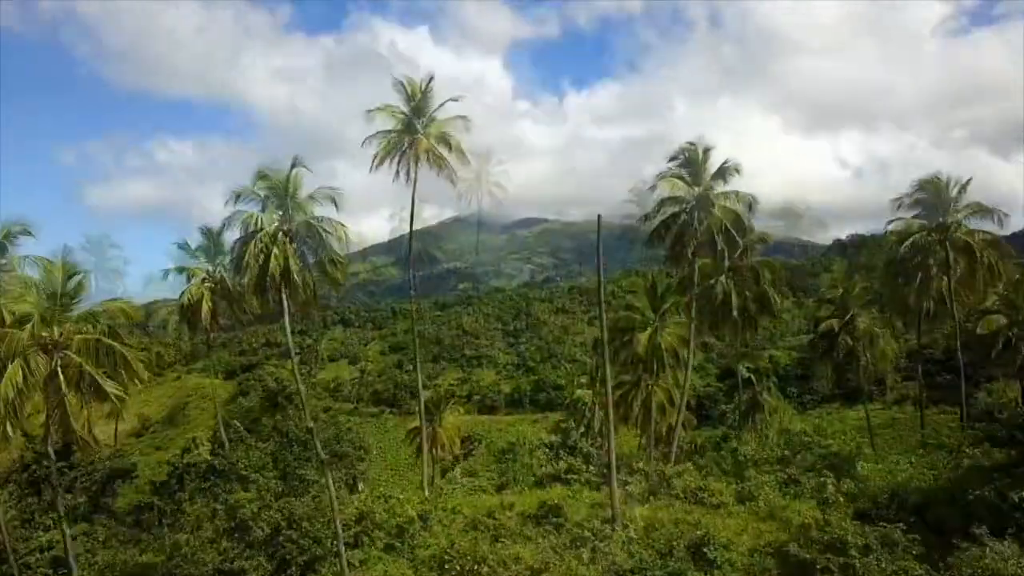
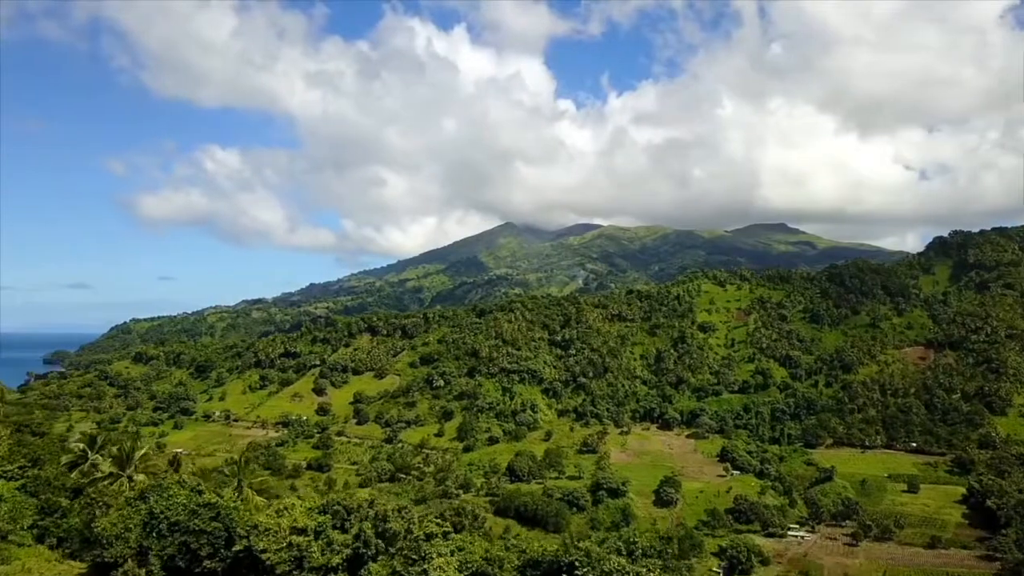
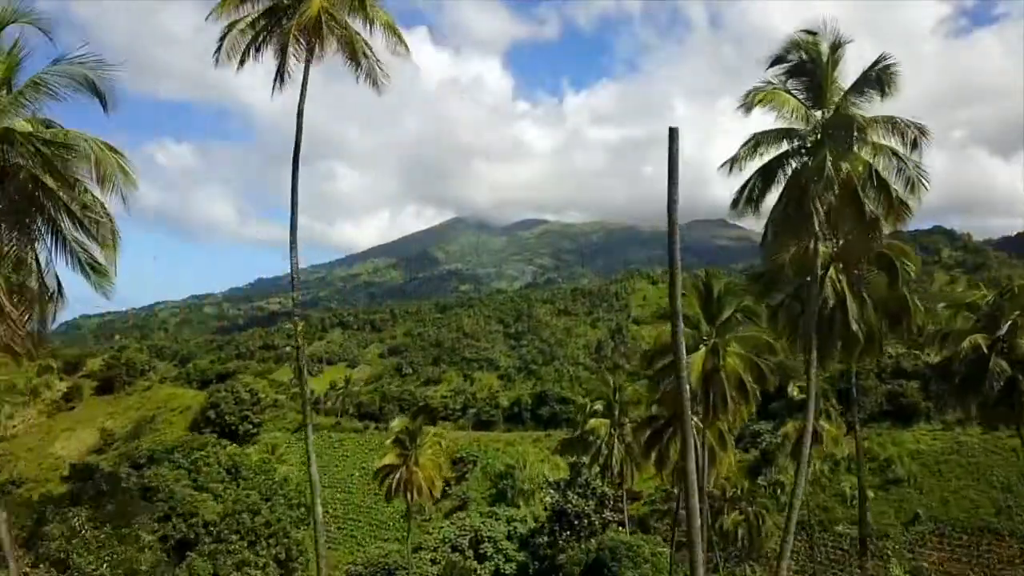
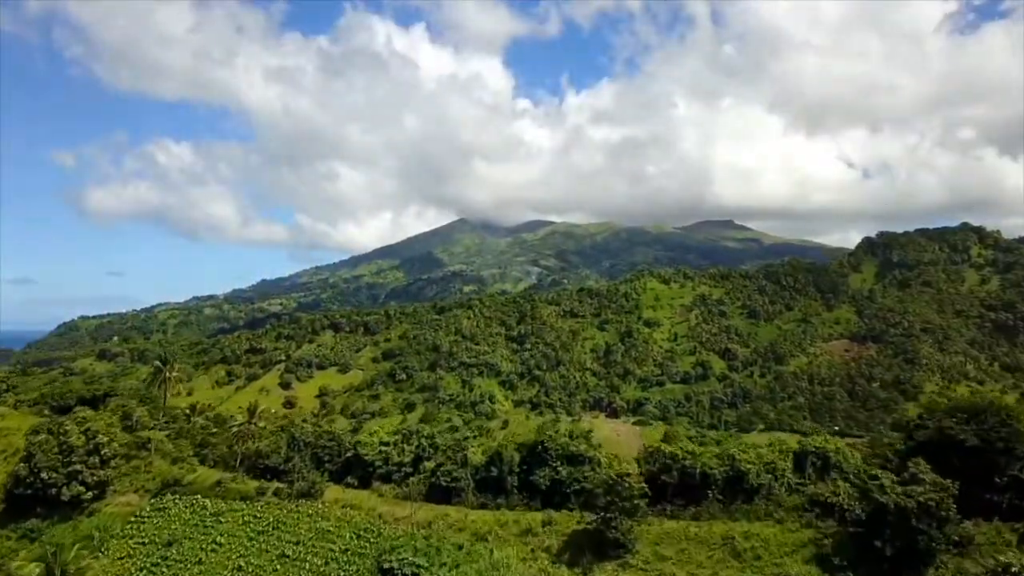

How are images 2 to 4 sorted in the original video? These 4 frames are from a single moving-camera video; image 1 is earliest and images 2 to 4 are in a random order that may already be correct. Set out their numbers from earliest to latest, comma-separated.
3, 4, 2
